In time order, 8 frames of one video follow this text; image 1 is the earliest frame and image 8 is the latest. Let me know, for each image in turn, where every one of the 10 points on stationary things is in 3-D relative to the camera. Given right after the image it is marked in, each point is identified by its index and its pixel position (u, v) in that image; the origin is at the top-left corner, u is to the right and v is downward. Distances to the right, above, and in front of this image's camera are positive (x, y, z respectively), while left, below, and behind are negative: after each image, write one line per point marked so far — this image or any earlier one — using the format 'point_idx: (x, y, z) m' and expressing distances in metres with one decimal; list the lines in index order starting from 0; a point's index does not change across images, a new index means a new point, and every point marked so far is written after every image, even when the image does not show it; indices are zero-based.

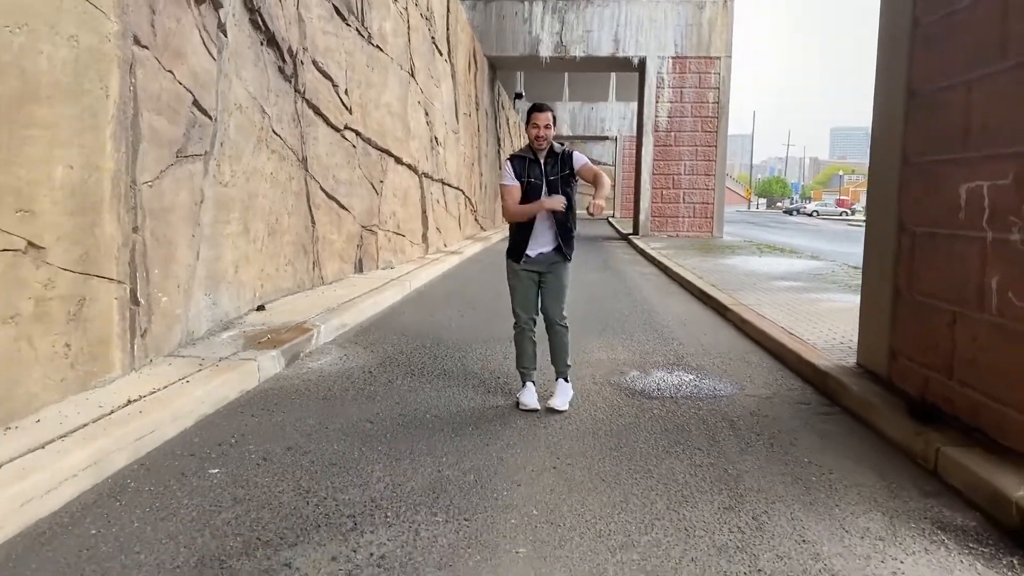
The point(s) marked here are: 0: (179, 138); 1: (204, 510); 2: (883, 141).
0: (-2.0, +0.9, +5.2) m
1: (-1.1, -0.8, +3.1) m
2: (+2.2, +0.9, +5.2) m
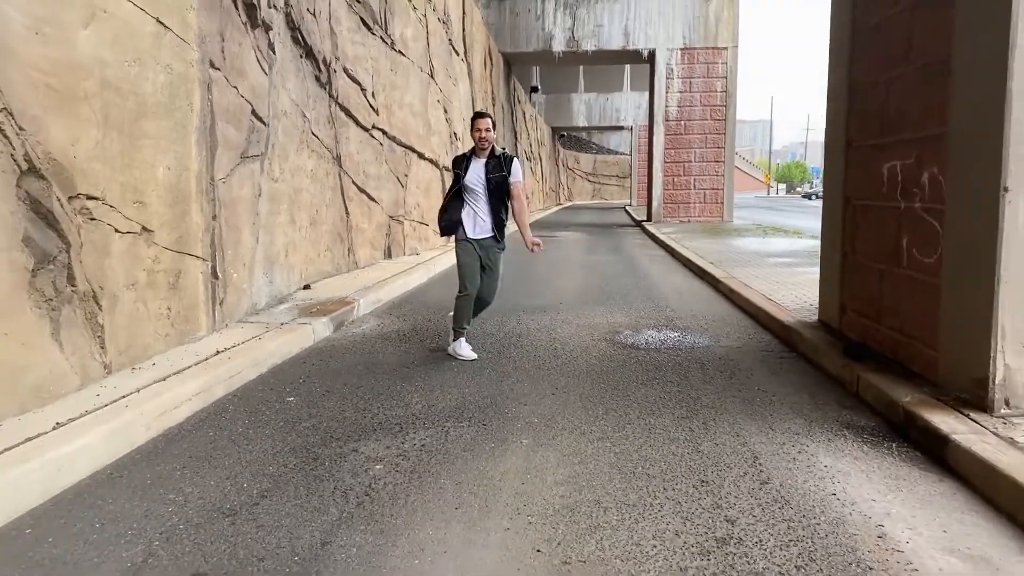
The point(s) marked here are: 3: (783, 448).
0: (-1.9, +1.0, +6.2) m
1: (-1.1, -0.6, +4.1) m
2: (+2.3, +1.1, +6.1) m
3: (+1.2, -0.7, +3.8) m
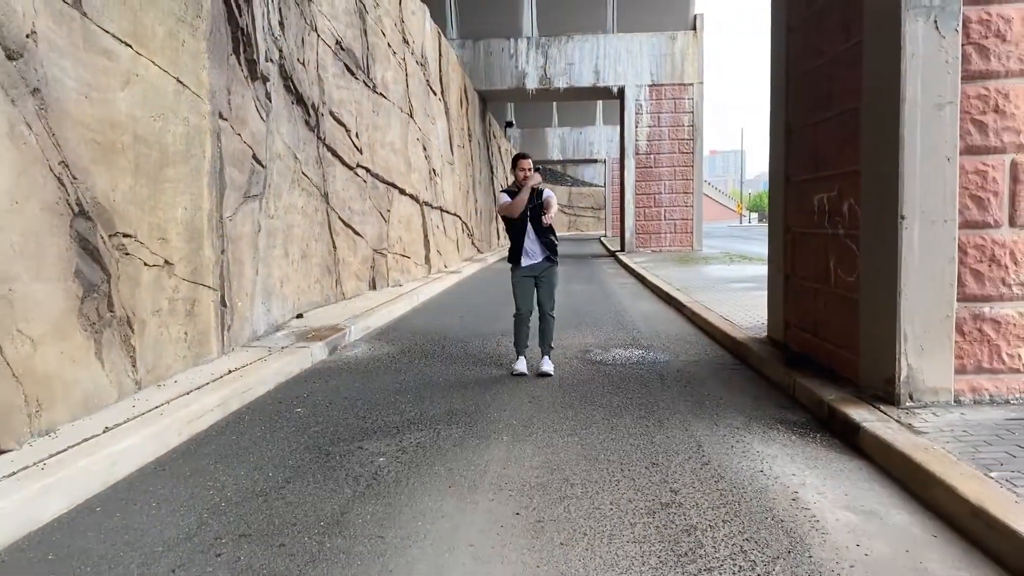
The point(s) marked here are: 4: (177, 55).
0: (-2.1, +0.8, +6.9) m
1: (-1.2, -0.8, +4.7) m
2: (+2.1, +1.0, +6.9) m
3: (+1.1, -0.8, +4.5) m
4: (-2.1, +1.4, +5.4) m
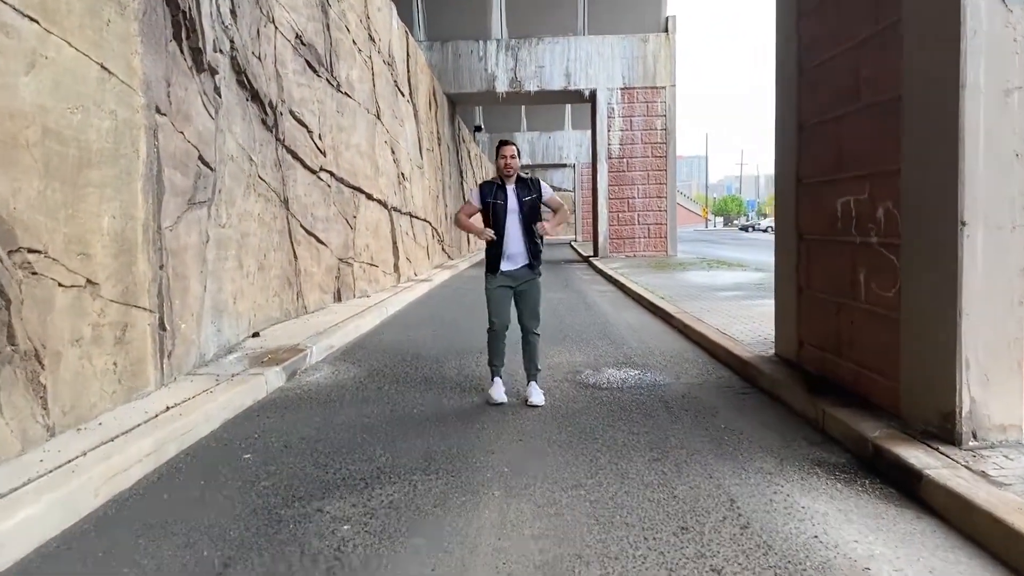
0: (-2.2, +0.7, +6.0) m
1: (-1.2, -0.9, +3.9) m
2: (+1.9, +0.9, +6.2) m
3: (+1.1, -0.9, +3.7) m
4: (-2.2, +1.3, +4.6) m
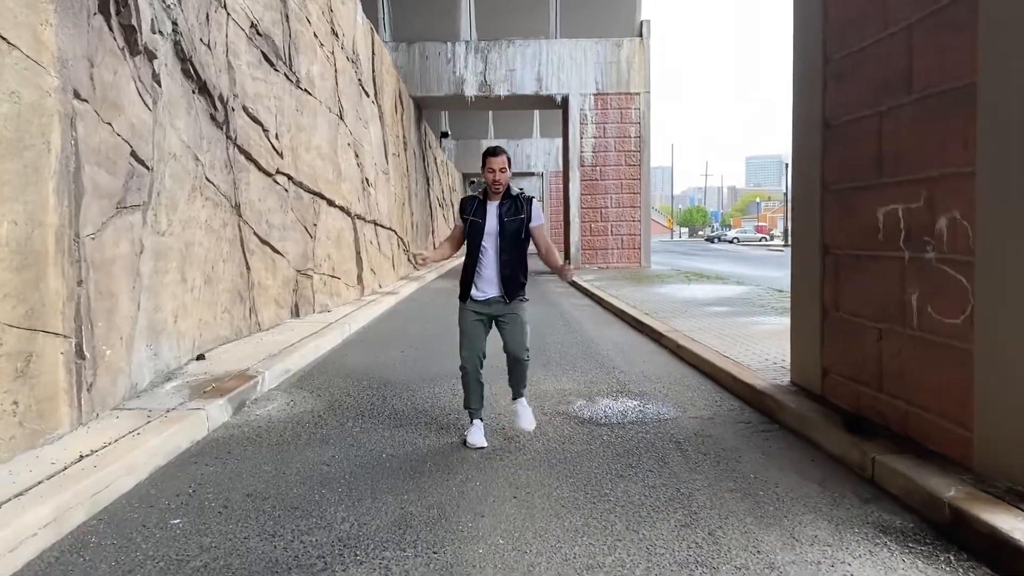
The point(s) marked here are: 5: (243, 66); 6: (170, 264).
0: (-2.3, +0.6, +5.1) m
1: (-1.2, -1.0, +3.1) m
2: (+1.8, +0.7, +5.5) m
3: (+1.1, -1.0, +3.0) m
4: (-2.2, +1.2, +3.7) m
5: (-2.7, +2.2, +8.7) m
6: (-2.5, +0.2, +6.4) m
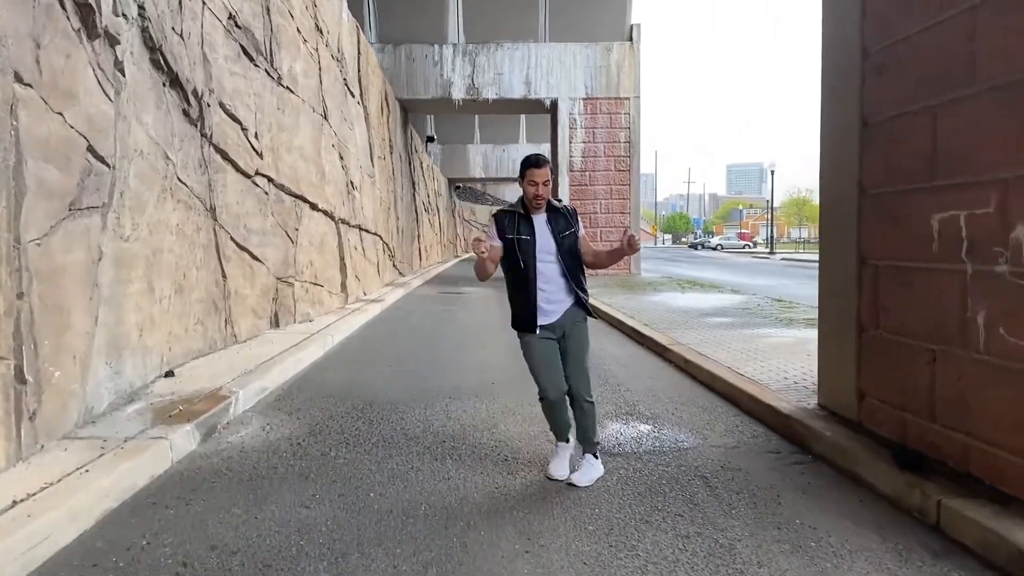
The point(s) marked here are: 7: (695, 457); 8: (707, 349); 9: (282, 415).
0: (-2.3, +0.5, +4.5) m
1: (-1.2, -1.0, +2.5) m
2: (+1.9, +0.7, +5.0) m
3: (+1.1, -1.0, +2.4) m
4: (-2.1, +1.2, +3.1) m
5: (-2.7, +2.1, +8.1) m
6: (-2.5, +0.1, +5.8) m
7: (+1.0, -0.9, +4.6) m
8: (+1.8, -0.6, +8.0) m
9: (-1.5, -0.8, +5.7) m
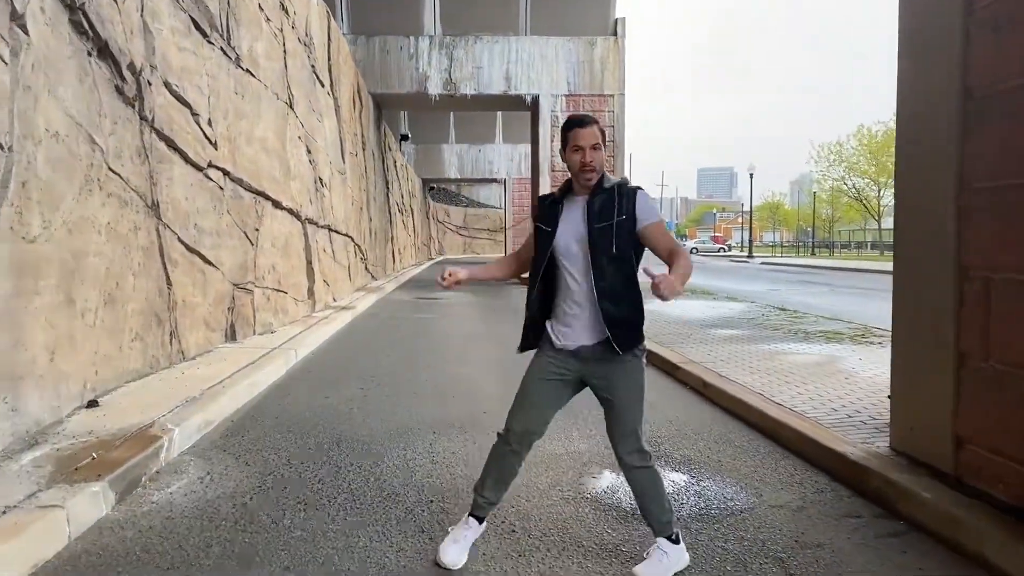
0: (-2.3, +0.5, +3.4) m
1: (-1.0, -1.1, +1.4) m
2: (+1.9, +0.6, +4.0) m
3: (+1.2, -1.1, +1.4) m
4: (-2.0, +1.1, +2.0) m
5: (-2.8, +2.1, +7.0) m
6: (-2.5, 0.0, +4.7) m
7: (+1.0, -1.0, +3.6) m
8: (+1.7, -0.6, +7.0) m
9: (-1.5, -0.9, +4.6) m
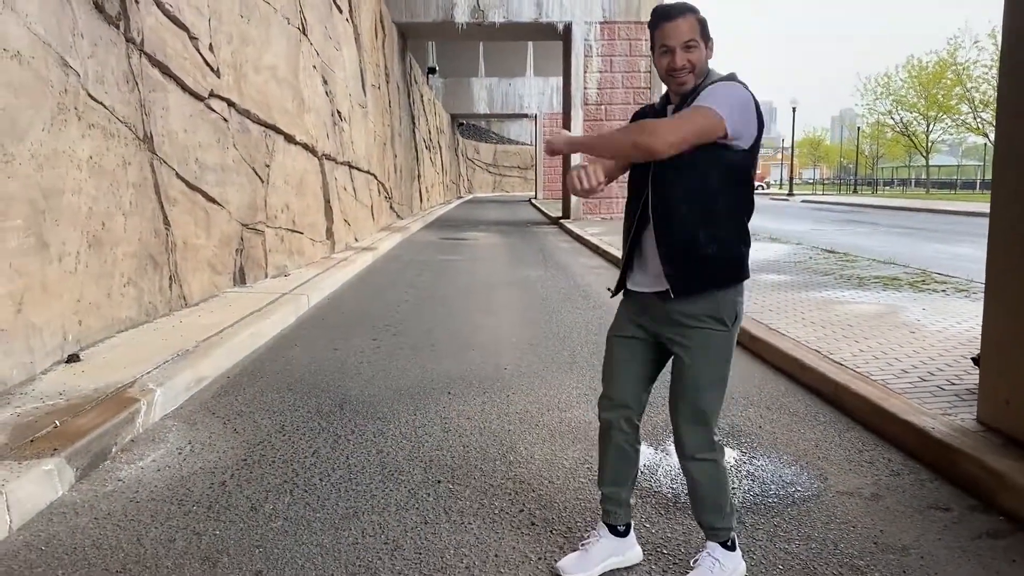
0: (-2.2, +0.6, +2.8) m
1: (-1.1, -1.0, +0.9) m
2: (+2.0, +0.8, +3.3) m
3: (+1.2, -1.1, +0.8) m
4: (-2.0, +1.2, +1.4) m
5: (-2.6, +2.5, +6.3) m
6: (-2.4, +0.3, +4.1) m
7: (+1.1, -0.8, +3.0) m
8: (+1.9, -0.2, +6.3) m
9: (-1.4, -0.6, +4.1) m
